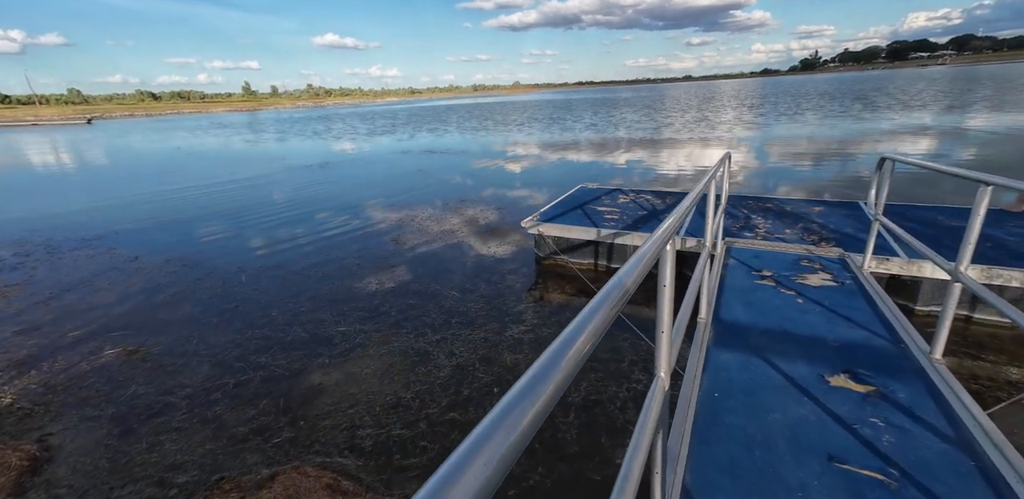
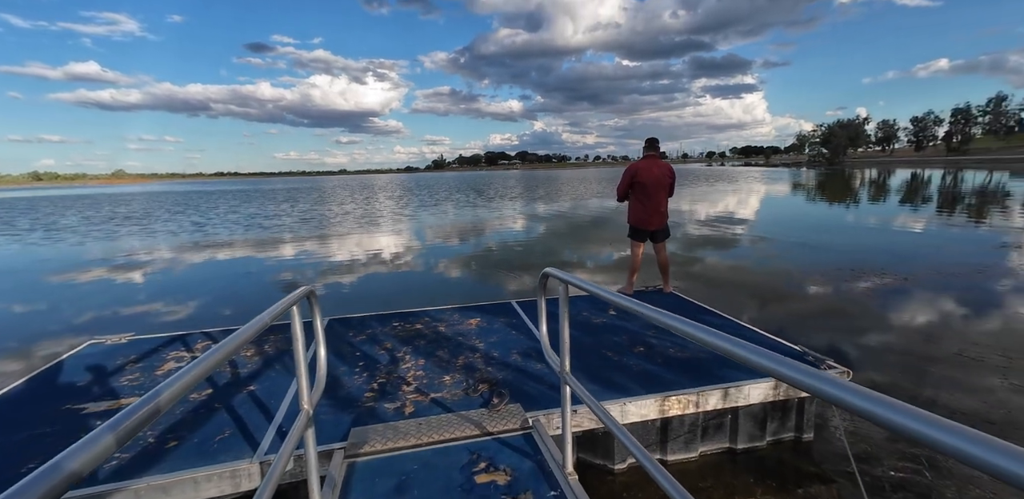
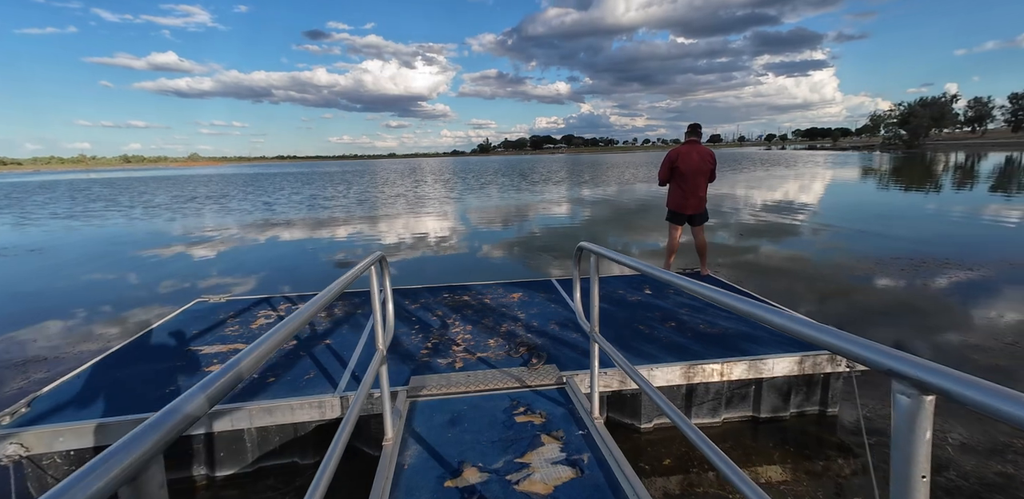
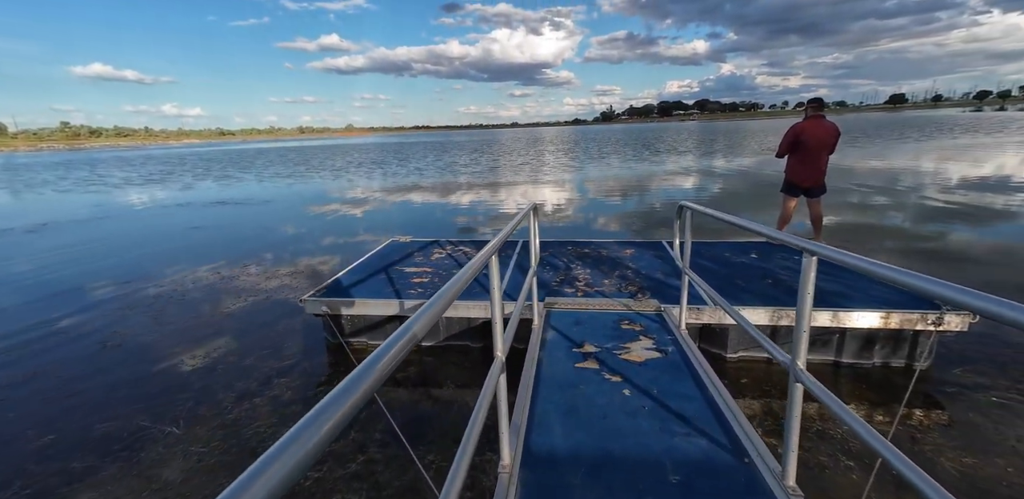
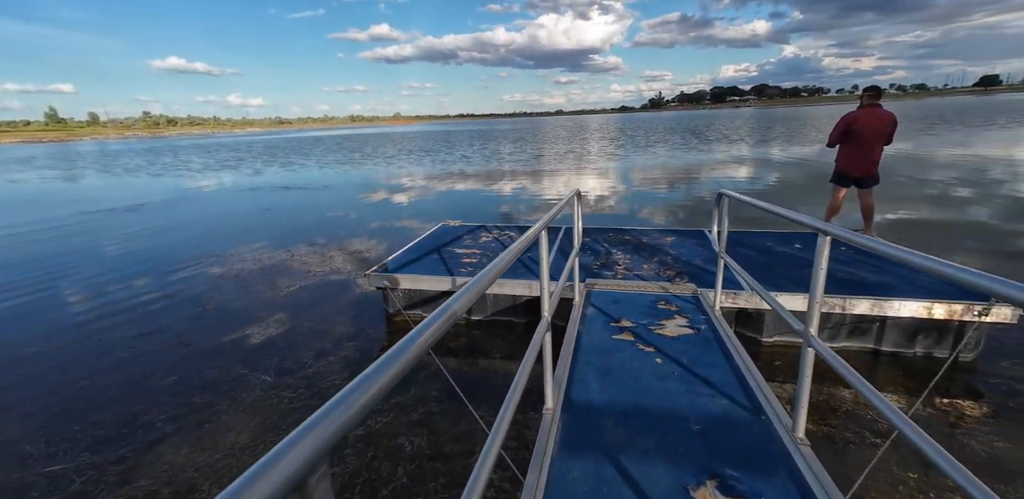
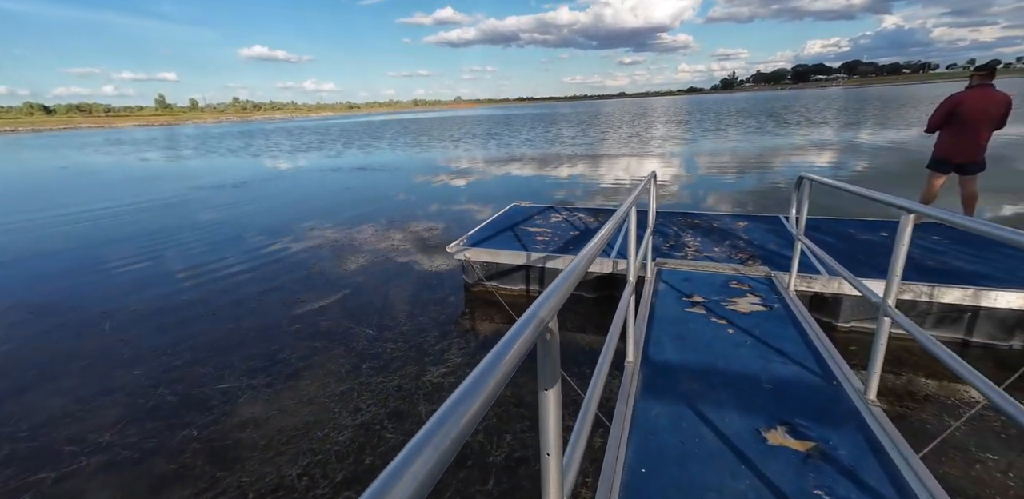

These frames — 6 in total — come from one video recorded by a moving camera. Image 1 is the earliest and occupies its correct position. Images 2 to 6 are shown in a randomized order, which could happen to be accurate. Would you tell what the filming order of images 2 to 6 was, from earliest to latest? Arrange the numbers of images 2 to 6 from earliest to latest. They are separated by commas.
6, 5, 4, 3, 2
